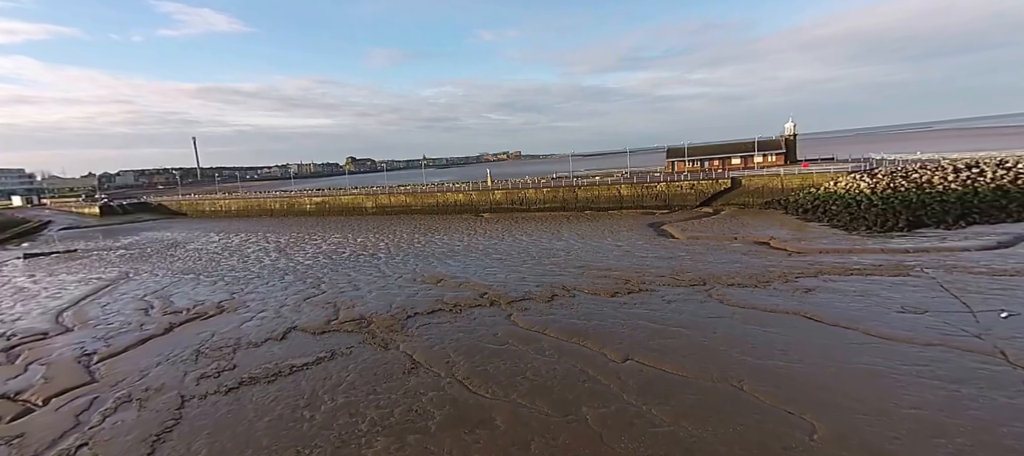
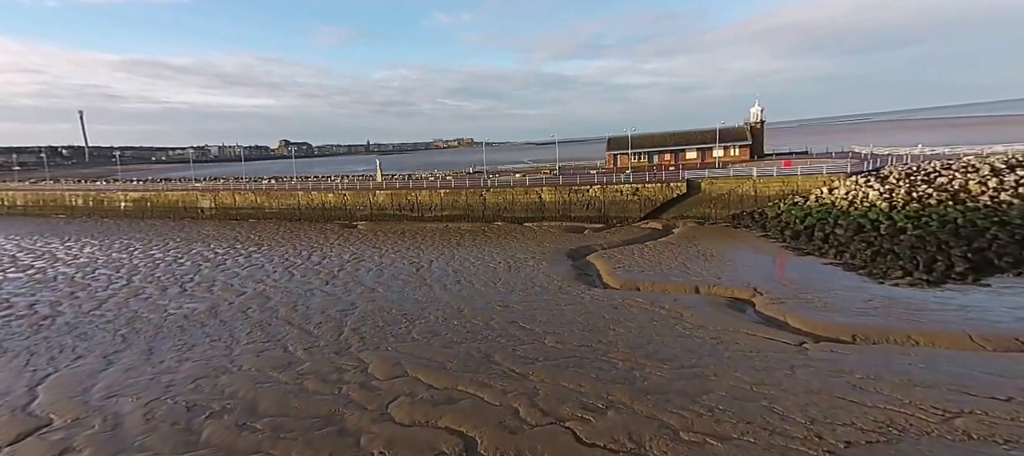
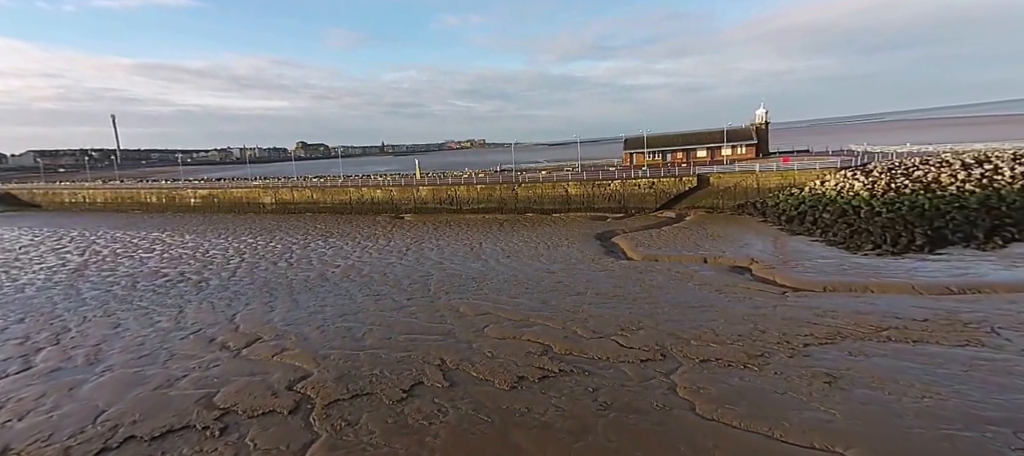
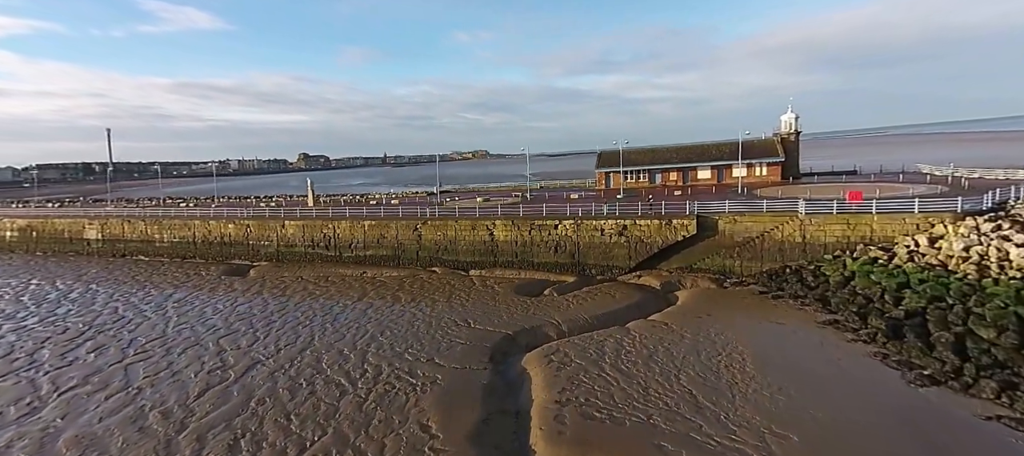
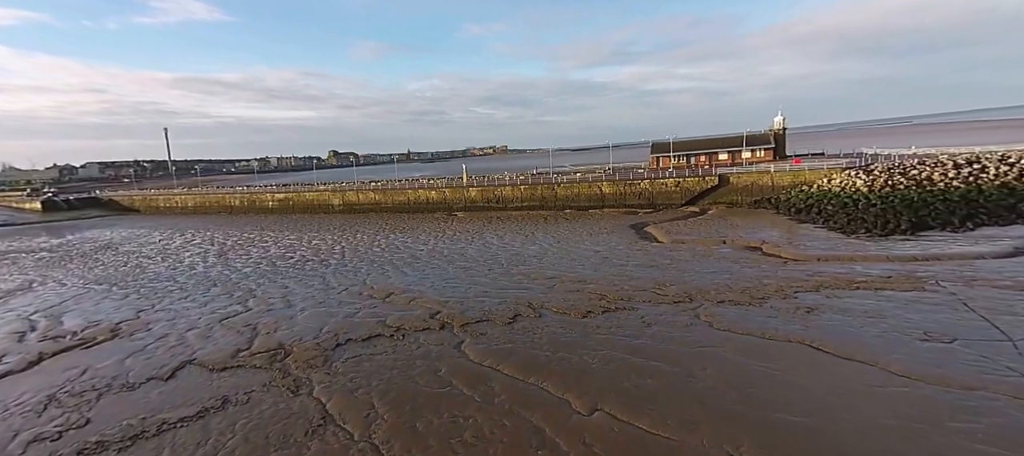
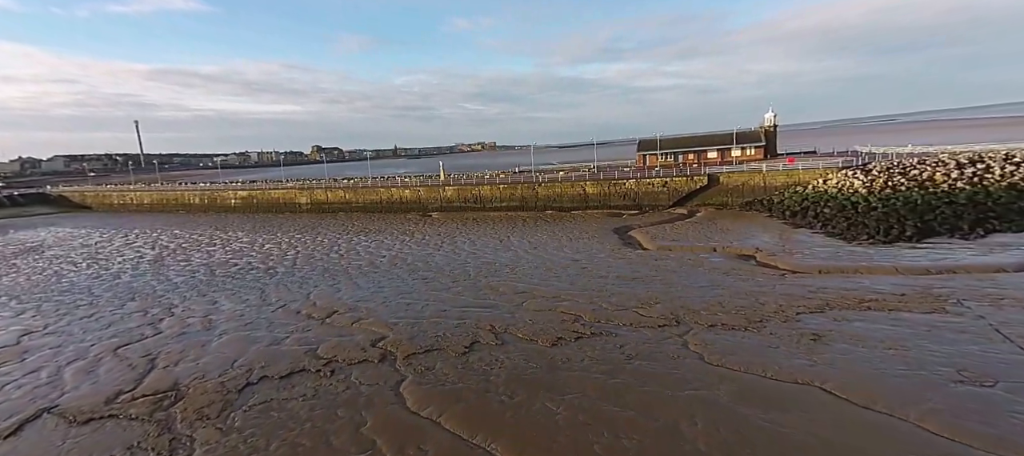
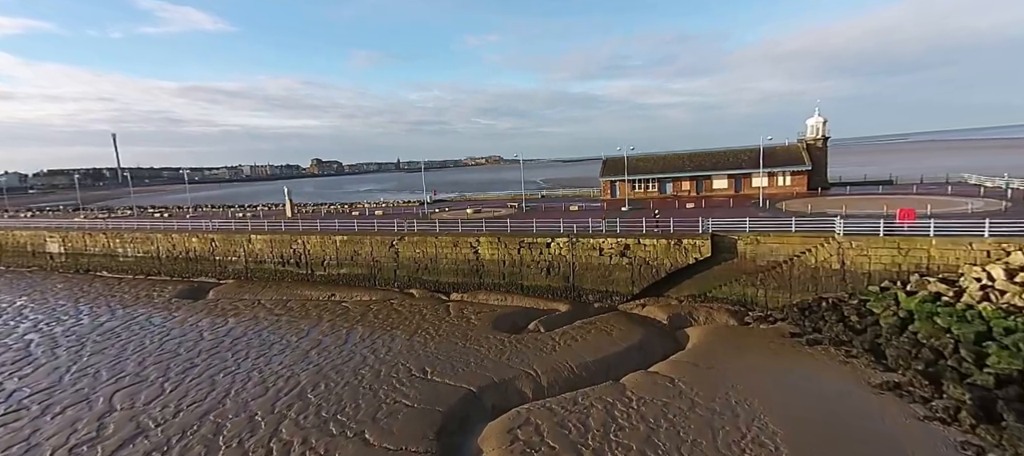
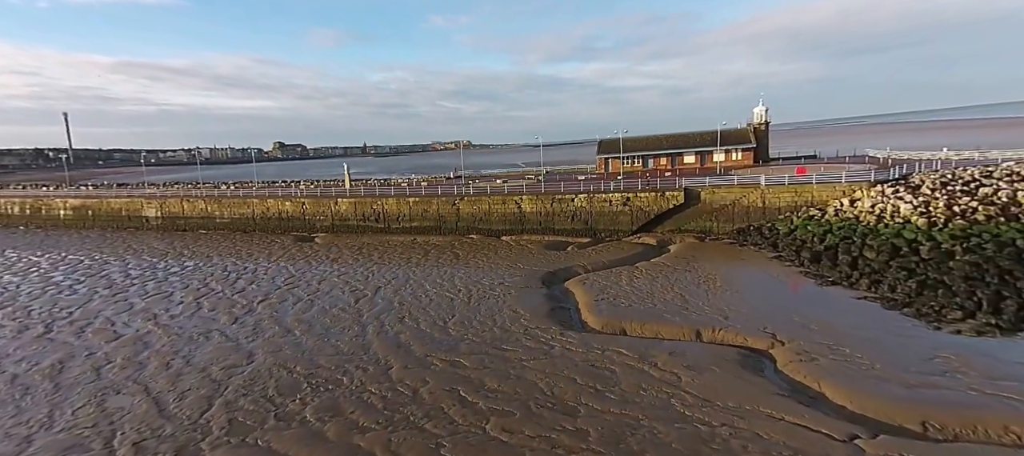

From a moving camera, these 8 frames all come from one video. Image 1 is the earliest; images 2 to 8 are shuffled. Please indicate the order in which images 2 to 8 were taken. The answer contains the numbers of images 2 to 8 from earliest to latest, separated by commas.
5, 6, 3, 2, 8, 4, 7
